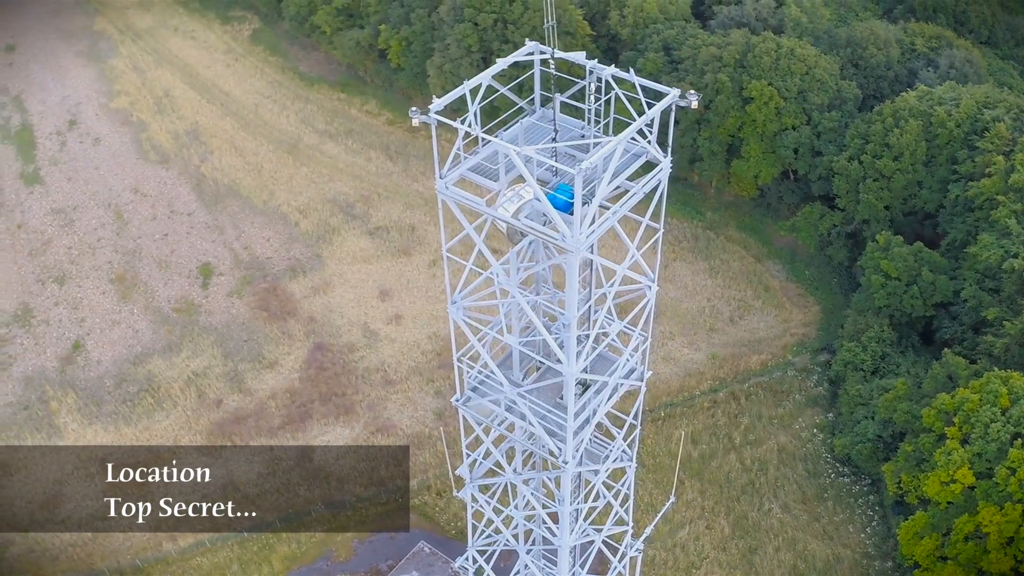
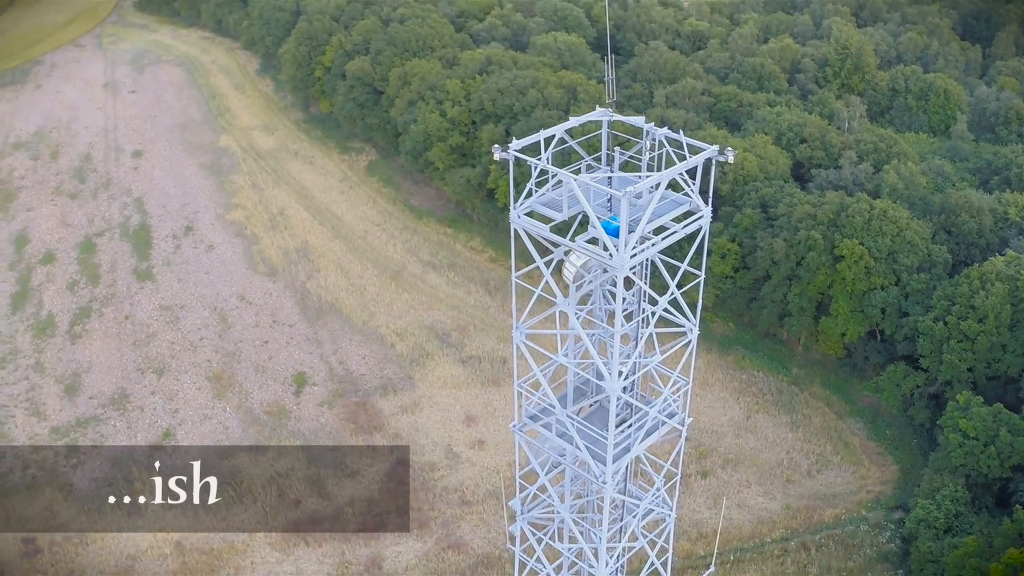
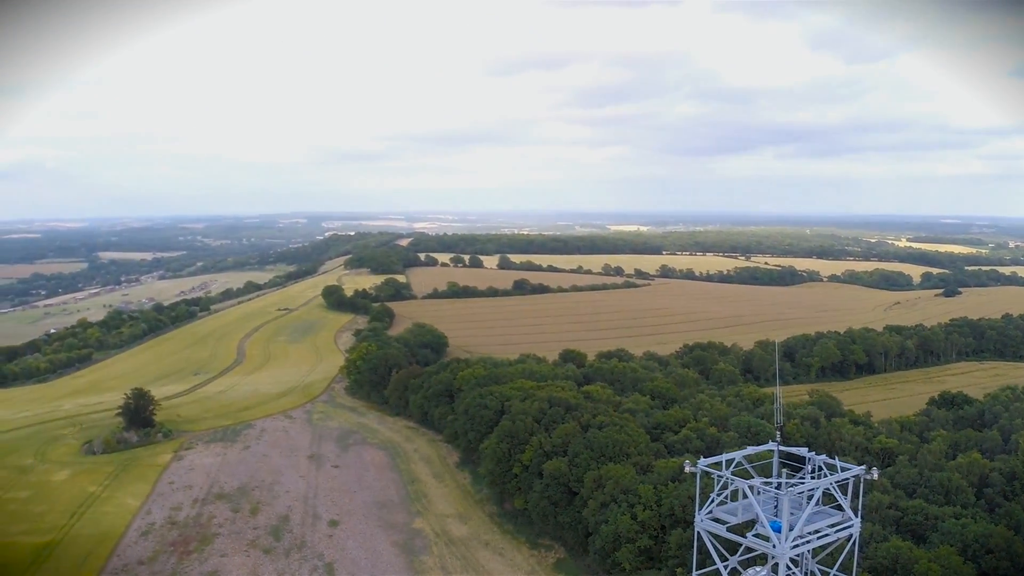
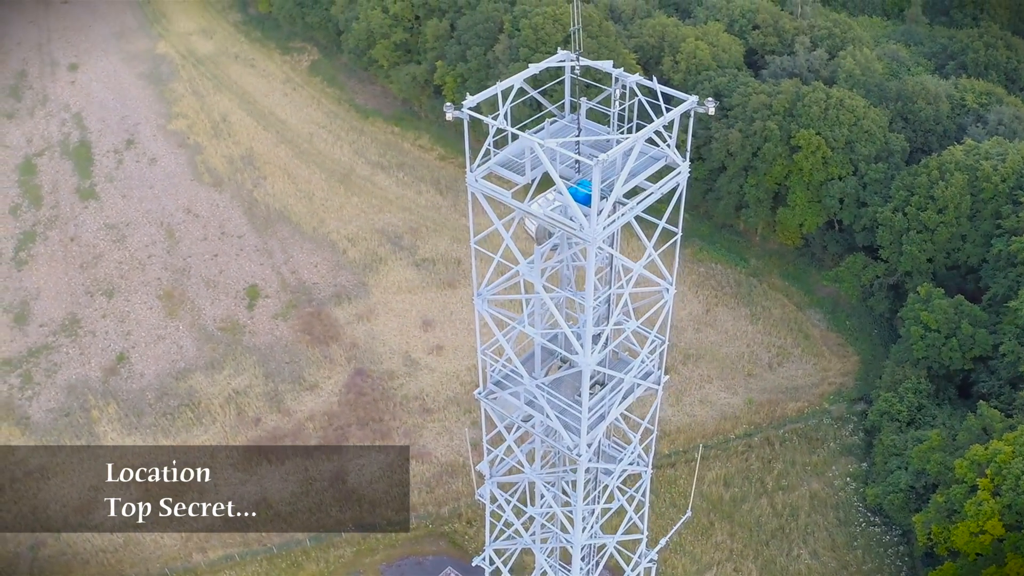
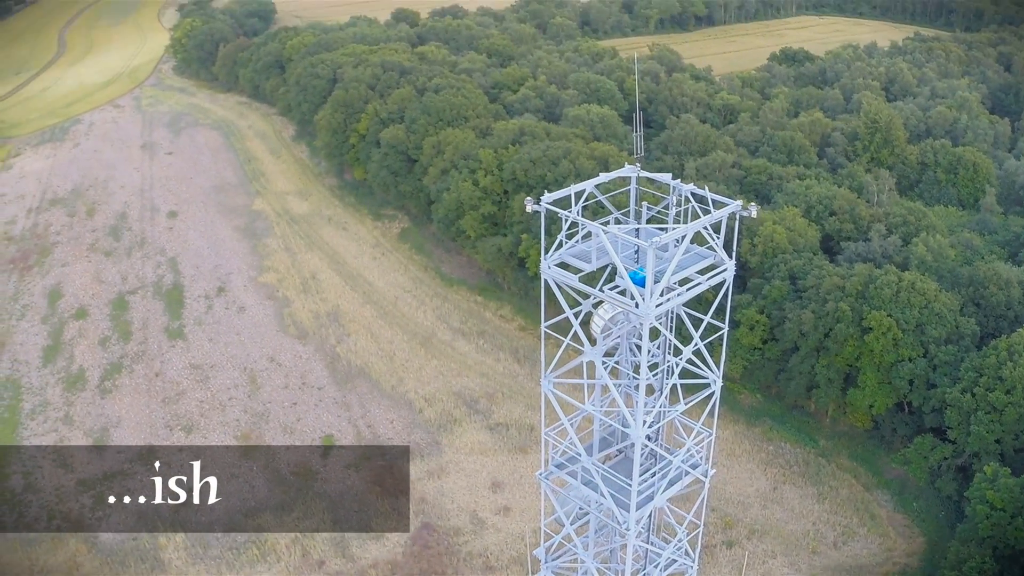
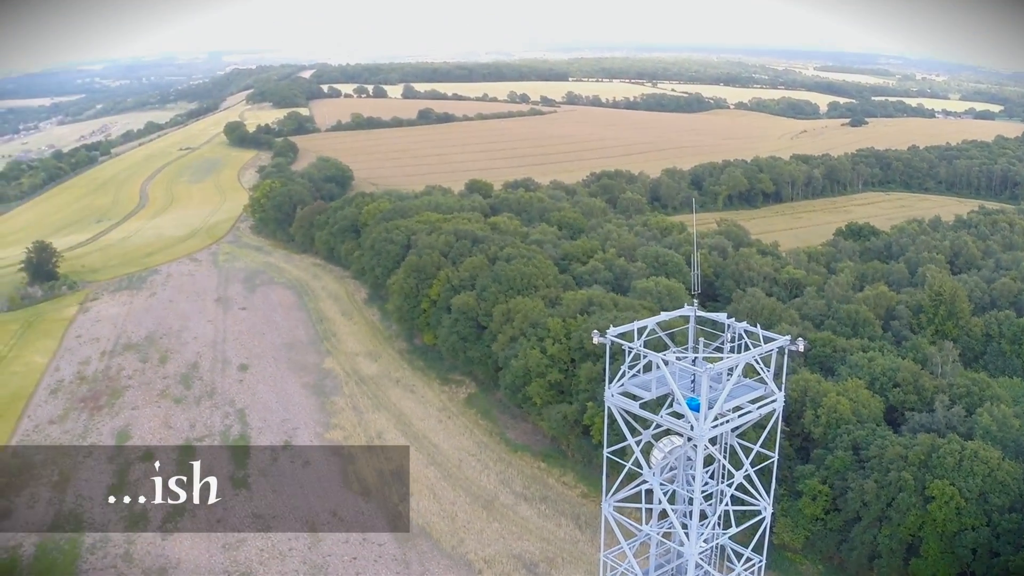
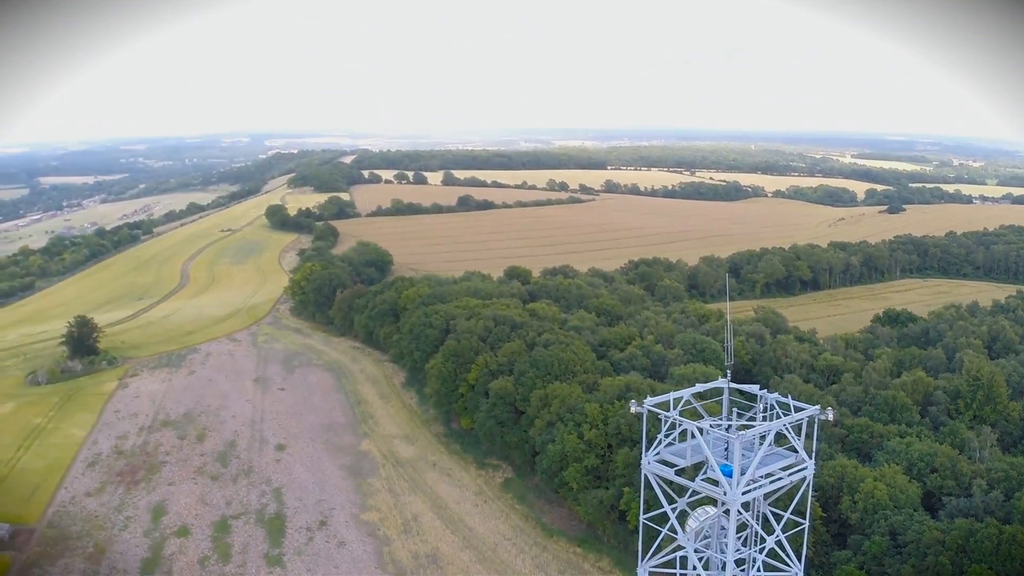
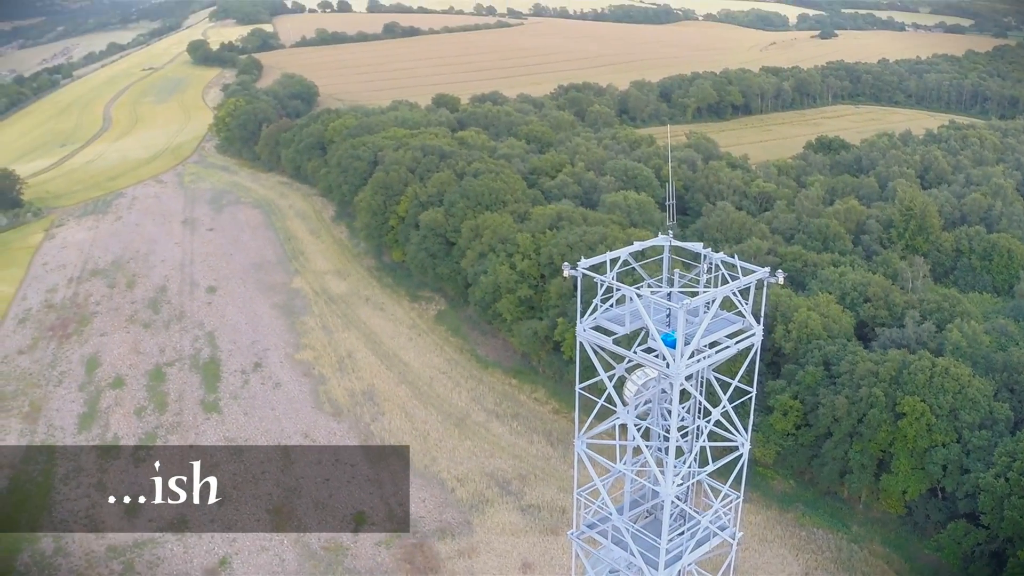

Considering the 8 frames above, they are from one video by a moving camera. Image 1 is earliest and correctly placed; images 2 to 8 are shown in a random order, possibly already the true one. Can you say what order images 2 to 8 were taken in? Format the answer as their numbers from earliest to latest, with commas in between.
4, 2, 5, 8, 6, 7, 3
